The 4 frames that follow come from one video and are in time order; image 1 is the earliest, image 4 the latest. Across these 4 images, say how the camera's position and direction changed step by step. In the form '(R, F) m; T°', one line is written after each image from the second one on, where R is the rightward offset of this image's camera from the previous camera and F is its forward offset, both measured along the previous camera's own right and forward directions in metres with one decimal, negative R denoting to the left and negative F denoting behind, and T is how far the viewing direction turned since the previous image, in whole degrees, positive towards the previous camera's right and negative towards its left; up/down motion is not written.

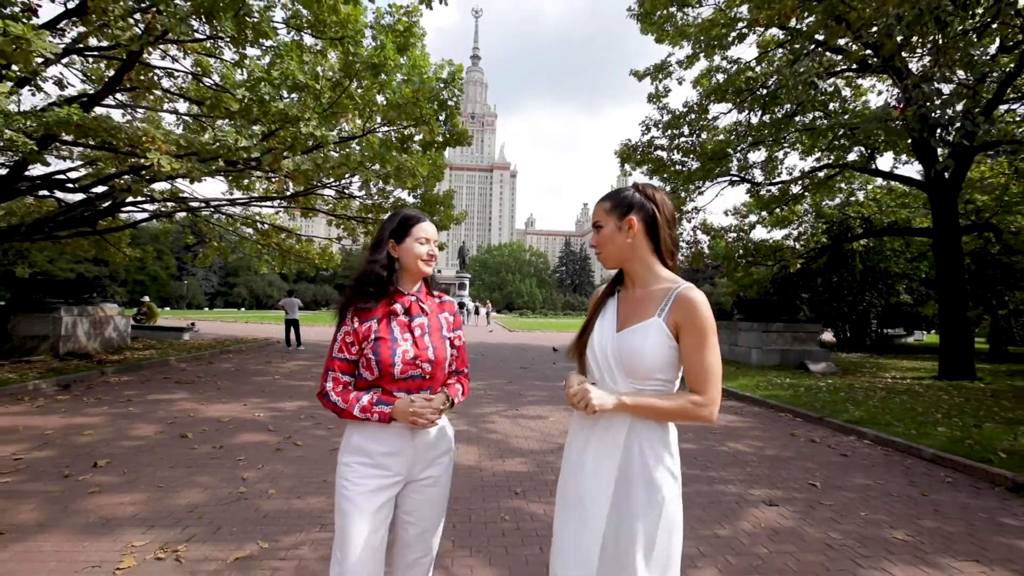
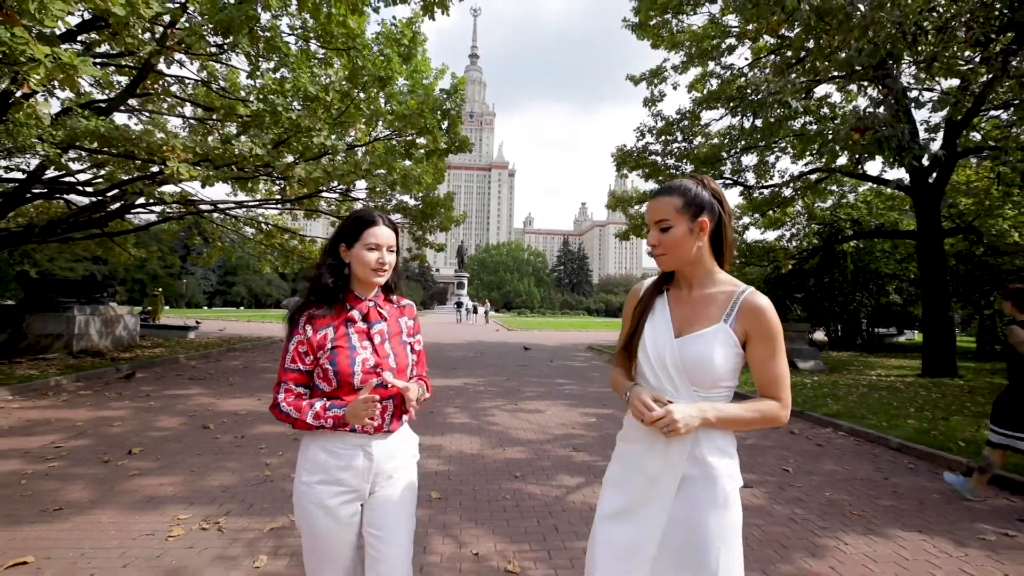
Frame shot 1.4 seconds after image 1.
(0.0, -0.4) m; 0°
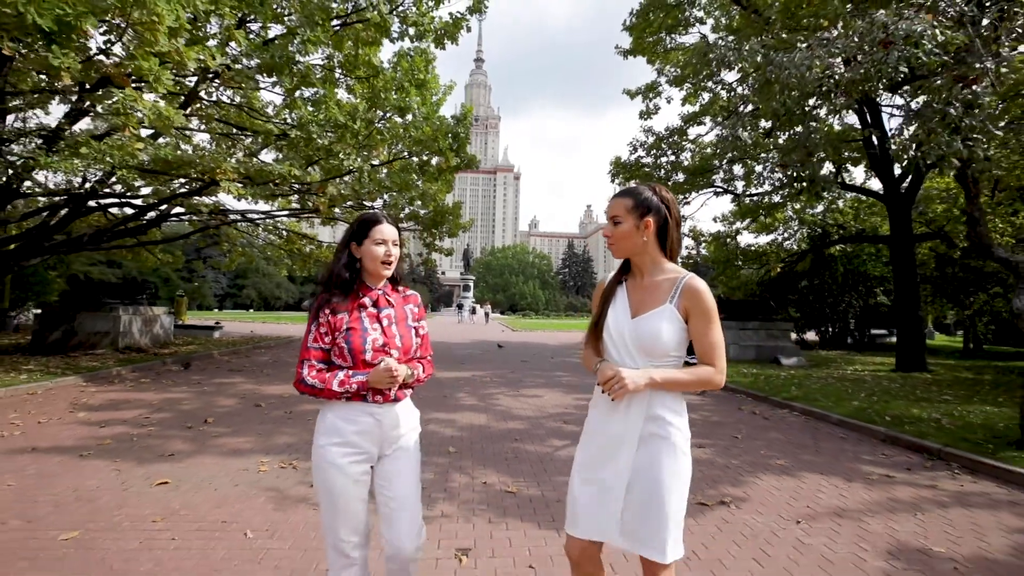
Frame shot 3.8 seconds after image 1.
(+0.1, -1.2) m; -1°
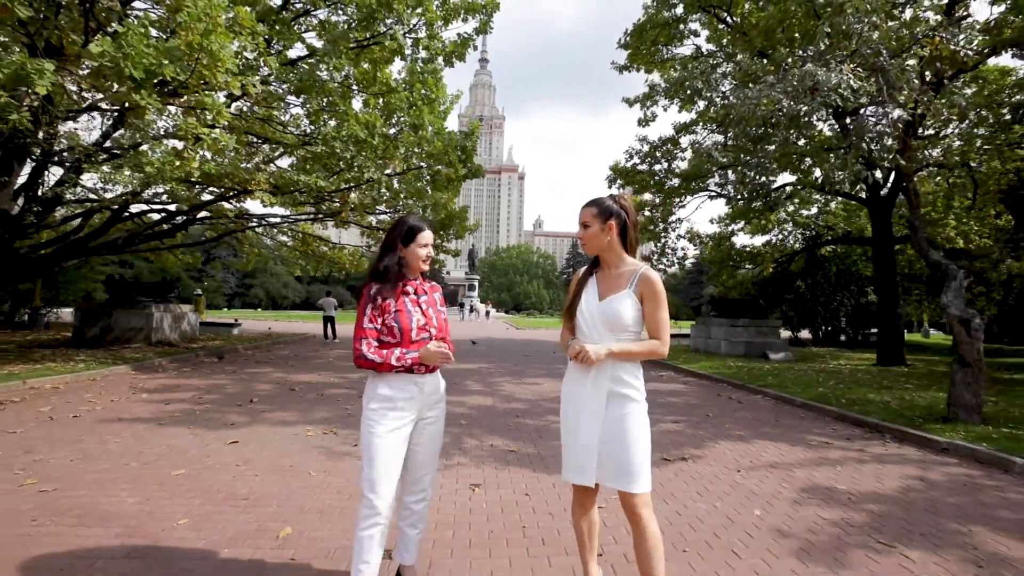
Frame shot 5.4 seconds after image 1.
(0.0, -1.0) m; 0°
